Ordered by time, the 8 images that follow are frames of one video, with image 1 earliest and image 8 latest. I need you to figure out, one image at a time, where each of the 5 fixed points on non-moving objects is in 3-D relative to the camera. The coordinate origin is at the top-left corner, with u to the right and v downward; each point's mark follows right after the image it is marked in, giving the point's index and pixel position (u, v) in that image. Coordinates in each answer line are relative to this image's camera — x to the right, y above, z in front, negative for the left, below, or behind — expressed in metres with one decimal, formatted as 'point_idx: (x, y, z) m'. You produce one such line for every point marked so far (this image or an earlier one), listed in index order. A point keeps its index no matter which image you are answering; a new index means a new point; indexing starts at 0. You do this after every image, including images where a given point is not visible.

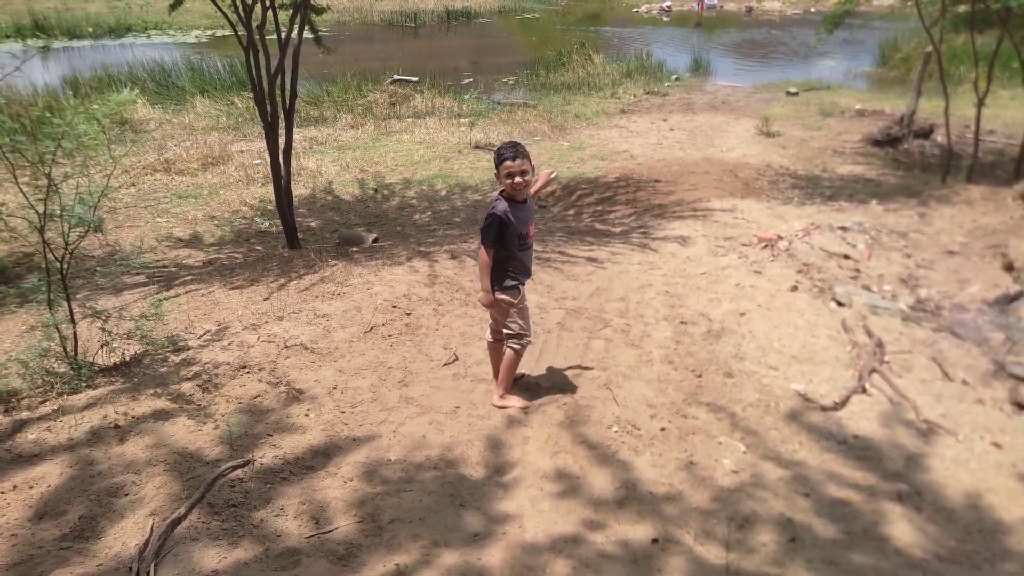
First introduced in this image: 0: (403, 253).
0: (-0.9, +0.3, +6.2) m
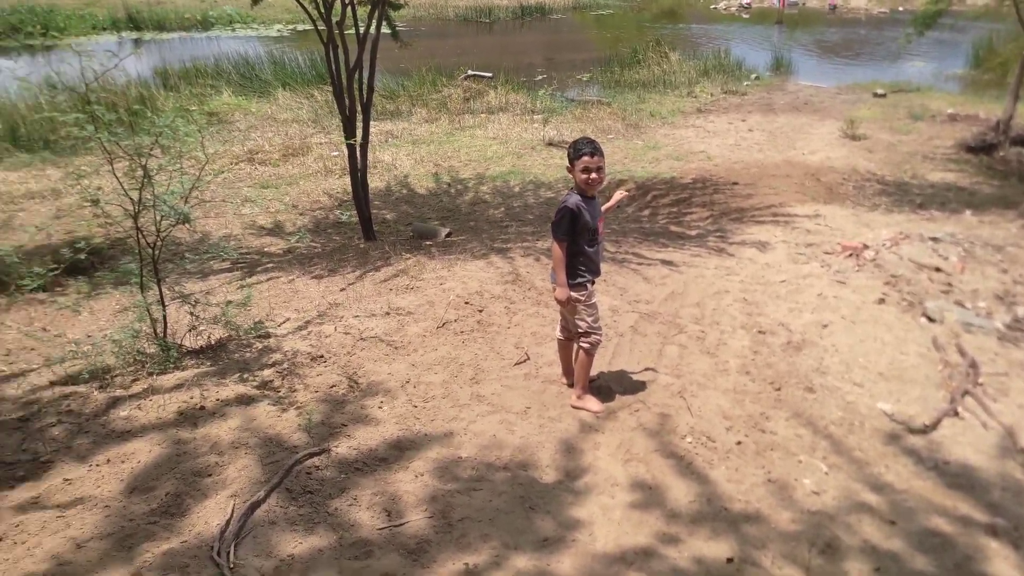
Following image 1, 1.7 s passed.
0: (-0.3, +0.3, +6.3) m
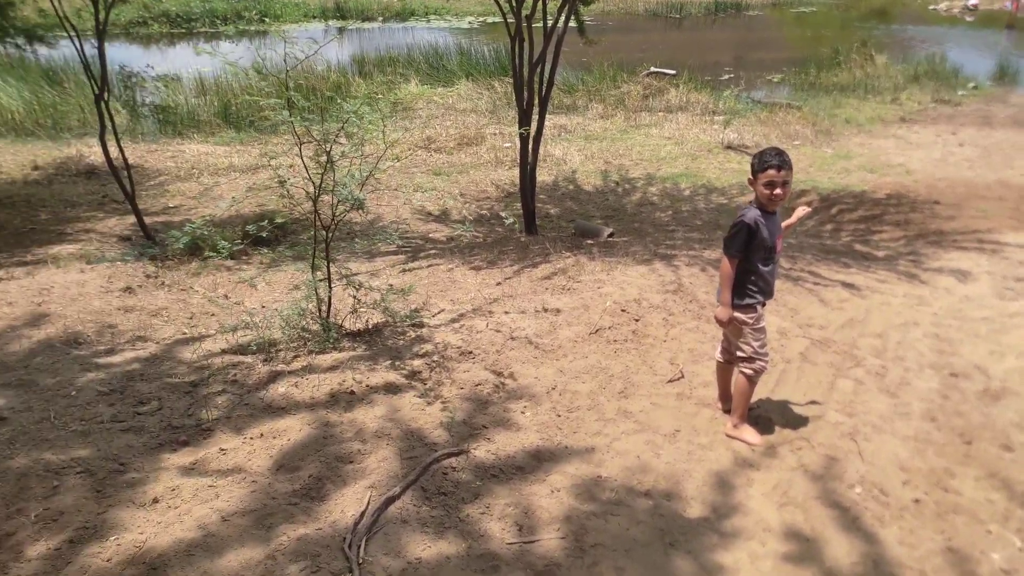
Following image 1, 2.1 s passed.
0: (+1.0, +0.3, +6.1) m
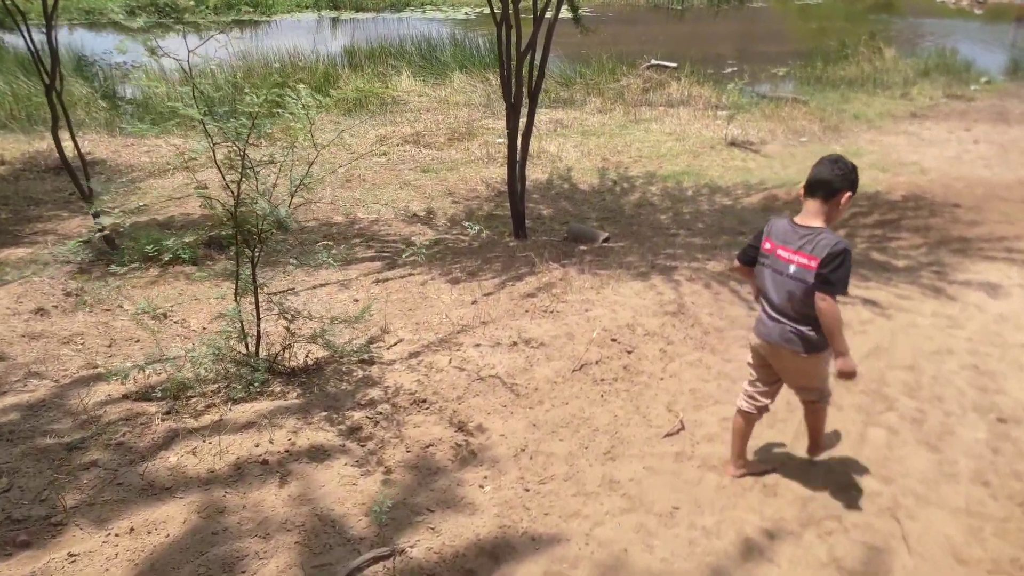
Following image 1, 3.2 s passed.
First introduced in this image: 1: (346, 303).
0: (+0.9, +0.2, +5.5) m
1: (-1.0, -0.1, +4.4) m
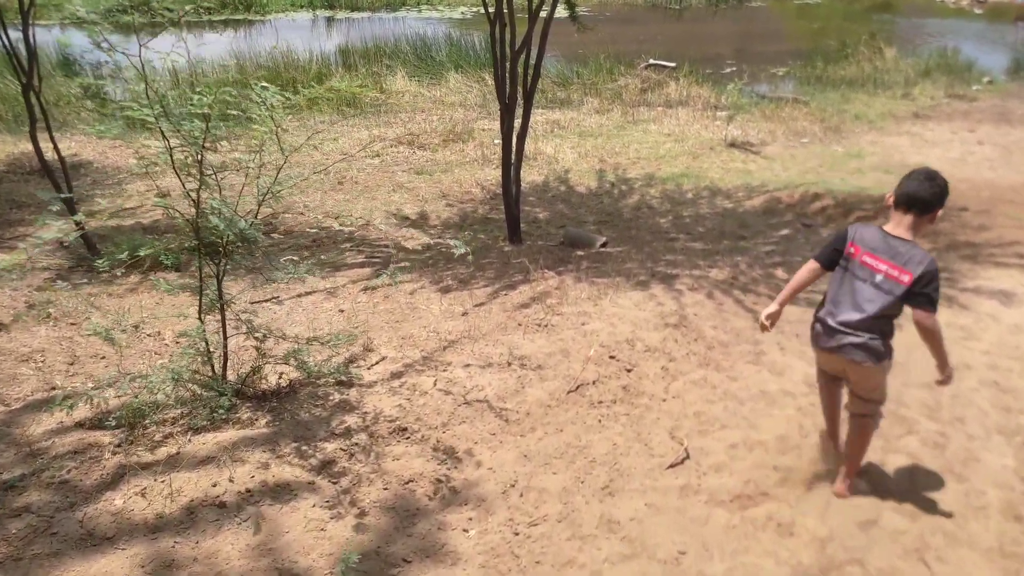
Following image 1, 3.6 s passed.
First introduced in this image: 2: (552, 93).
0: (+0.8, +0.1, +5.2) m
1: (-1.0, -0.2, +4.2) m
2: (+0.6, +3.1, +12.1) m
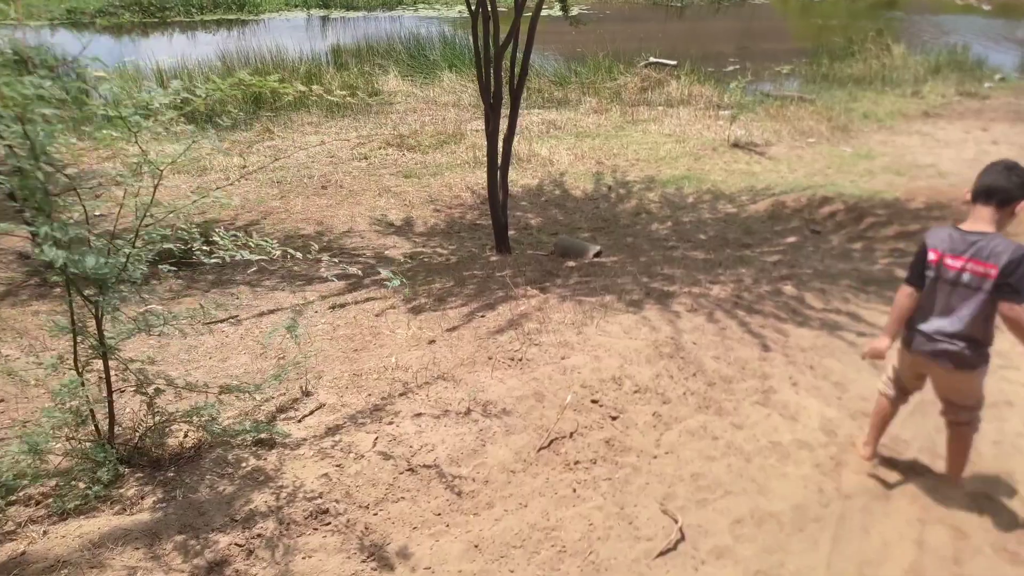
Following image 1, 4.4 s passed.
0: (+0.7, 0.0, +4.7) m
1: (-1.1, -0.3, +3.7) m
2: (+0.5, +3.0, +11.6) m
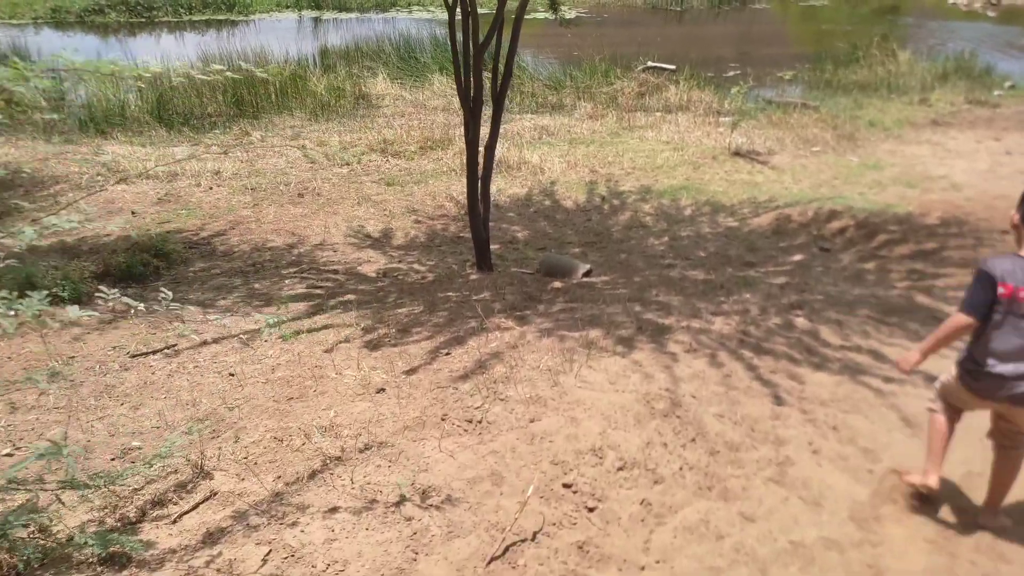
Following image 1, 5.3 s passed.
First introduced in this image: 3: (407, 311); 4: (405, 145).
0: (+0.6, -0.1, +4.2) m
1: (-1.3, -0.5, +3.1) m
2: (+0.4, +2.8, +11.0) m
3: (-0.7, -0.2, +4.7) m
4: (-1.4, +1.8, +9.9) m
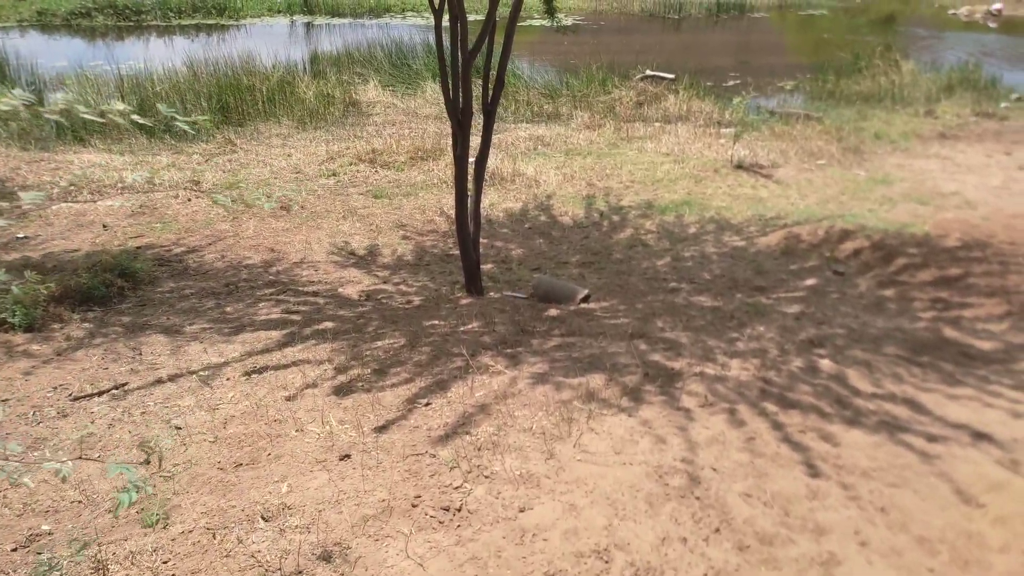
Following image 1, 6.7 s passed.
0: (+0.5, -0.3, +3.7) m
1: (-1.3, -0.6, +2.7) m
2: (+0.3, +2.5, +10.6) m
3: (-0.7, -0.3, +4.2) m
4: (-1.5, +1.6, +9.4) m
